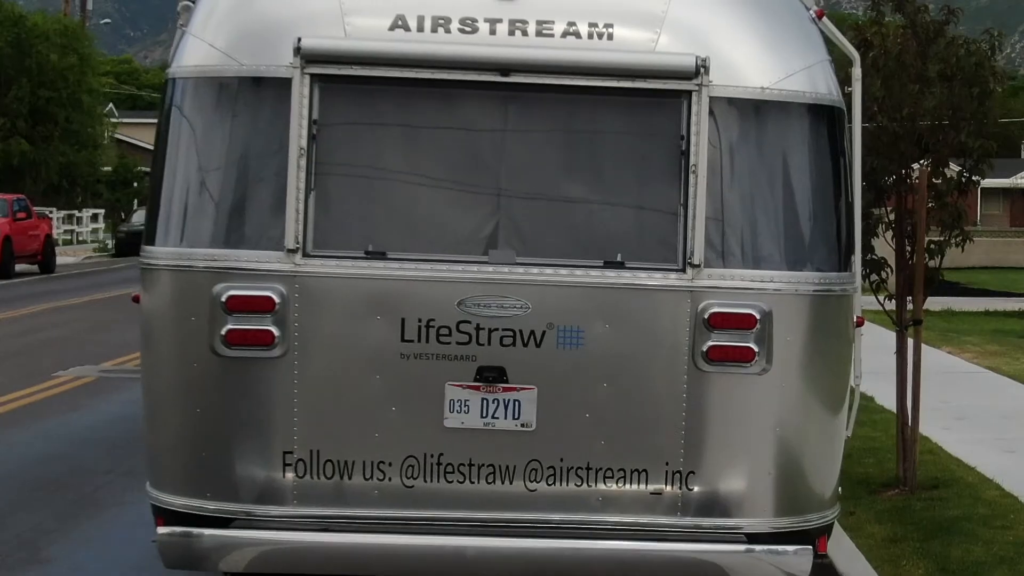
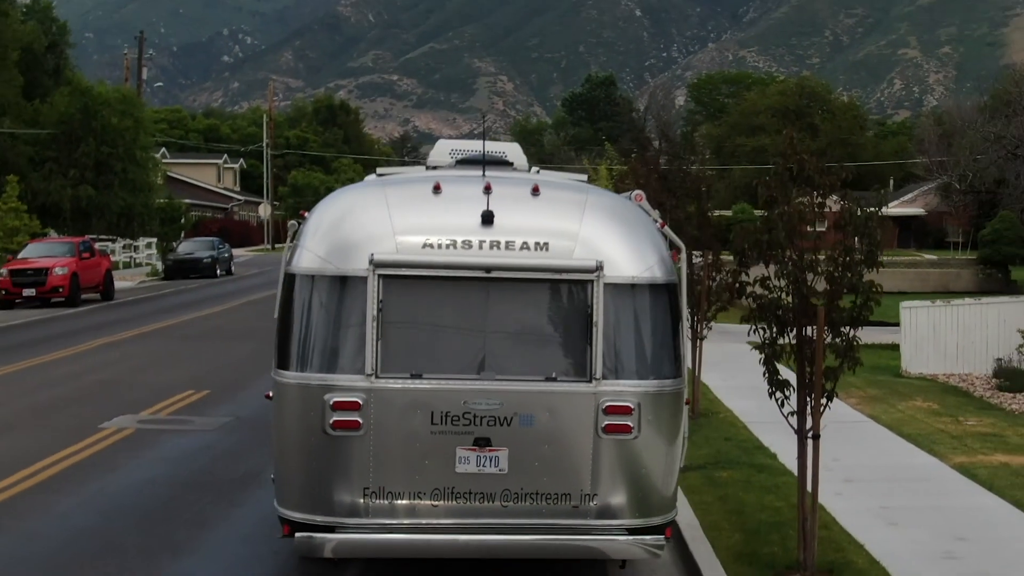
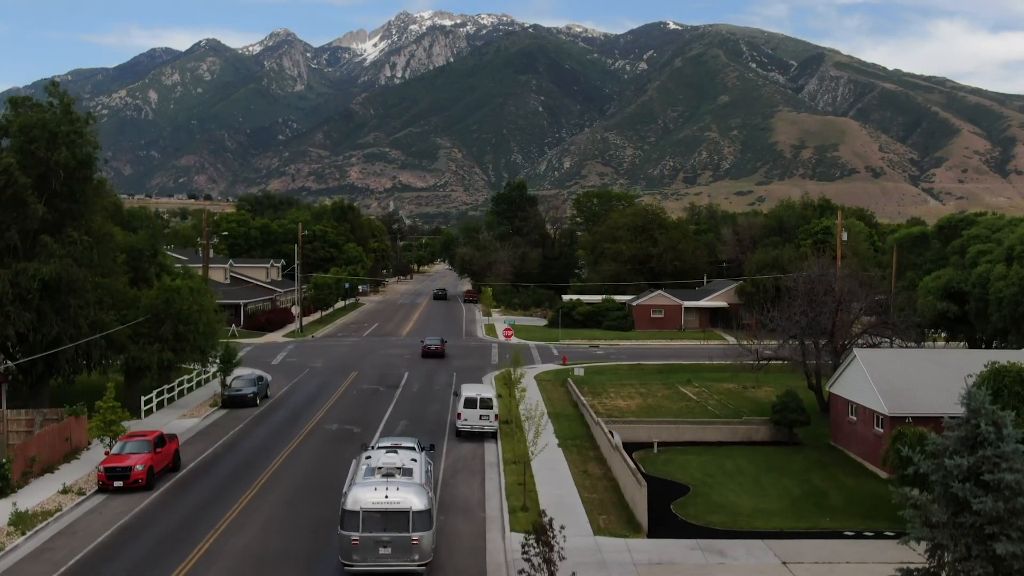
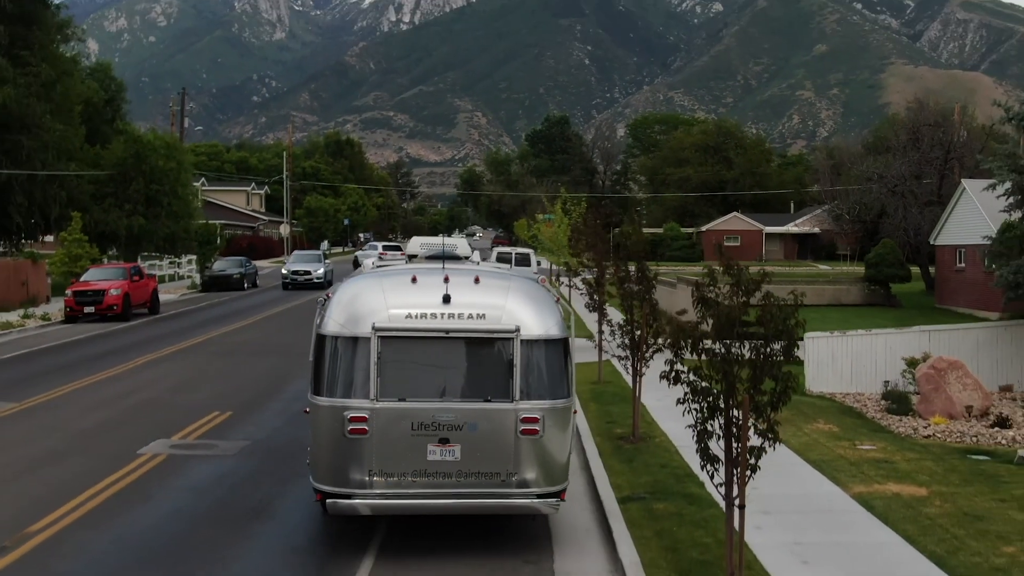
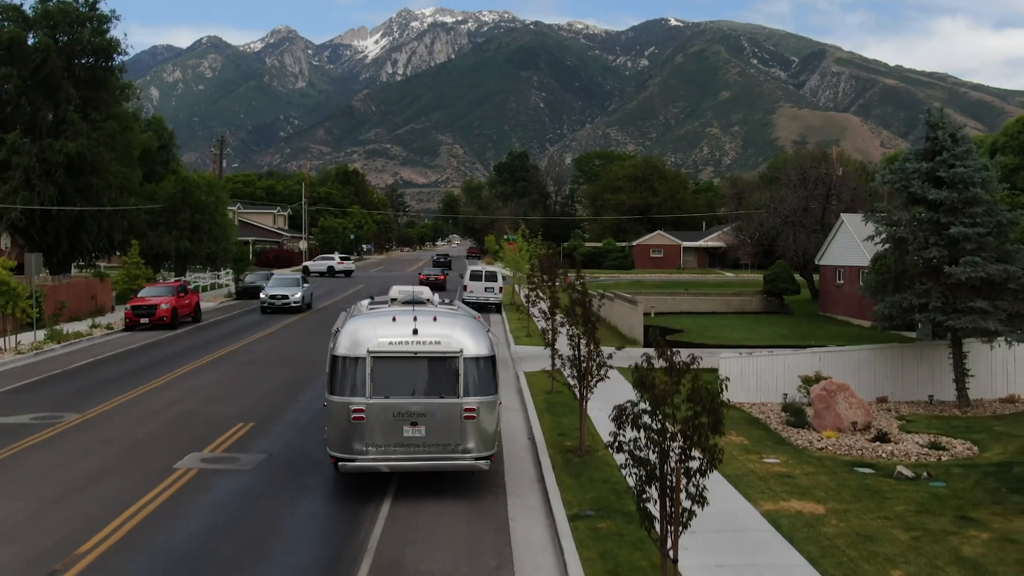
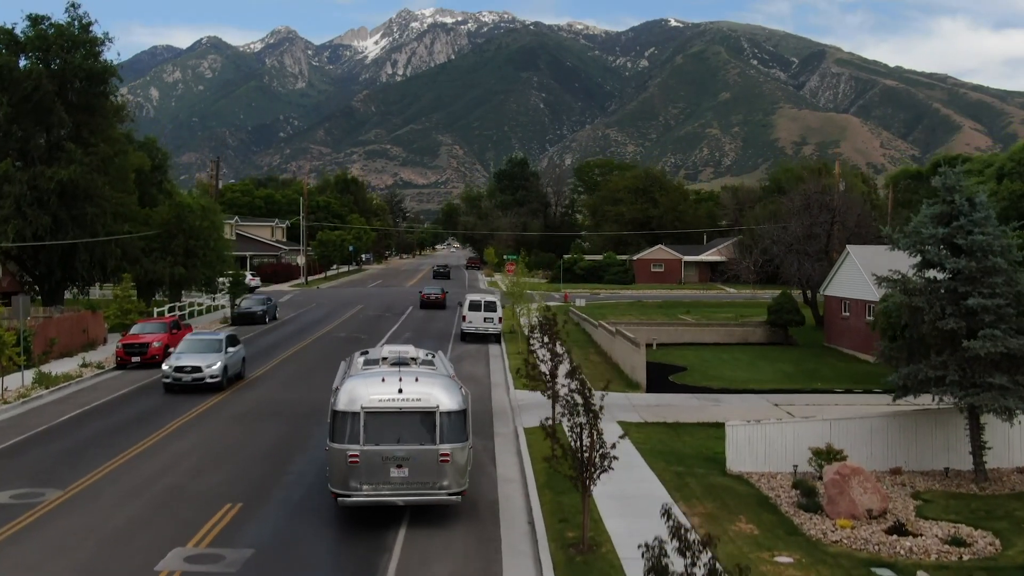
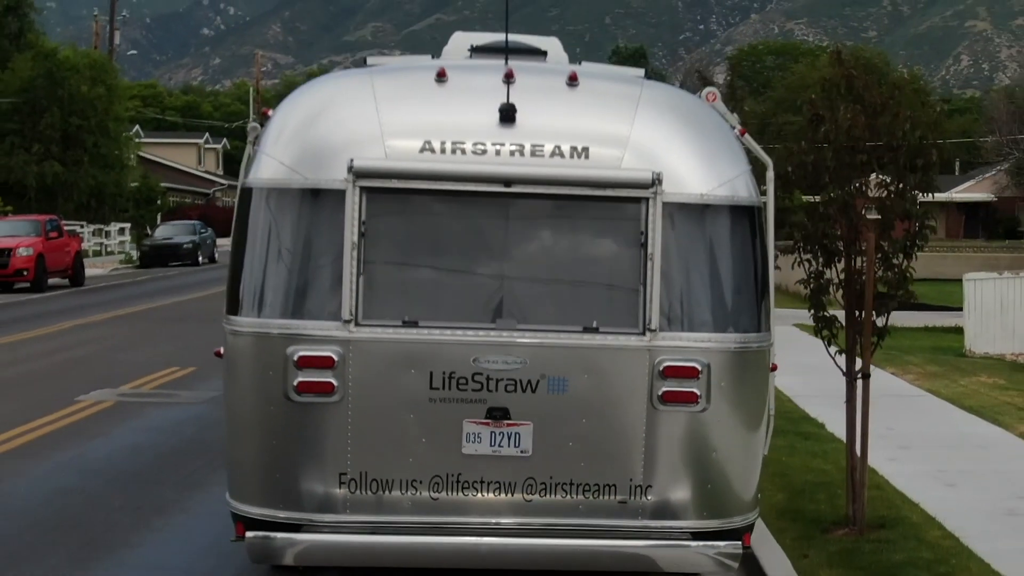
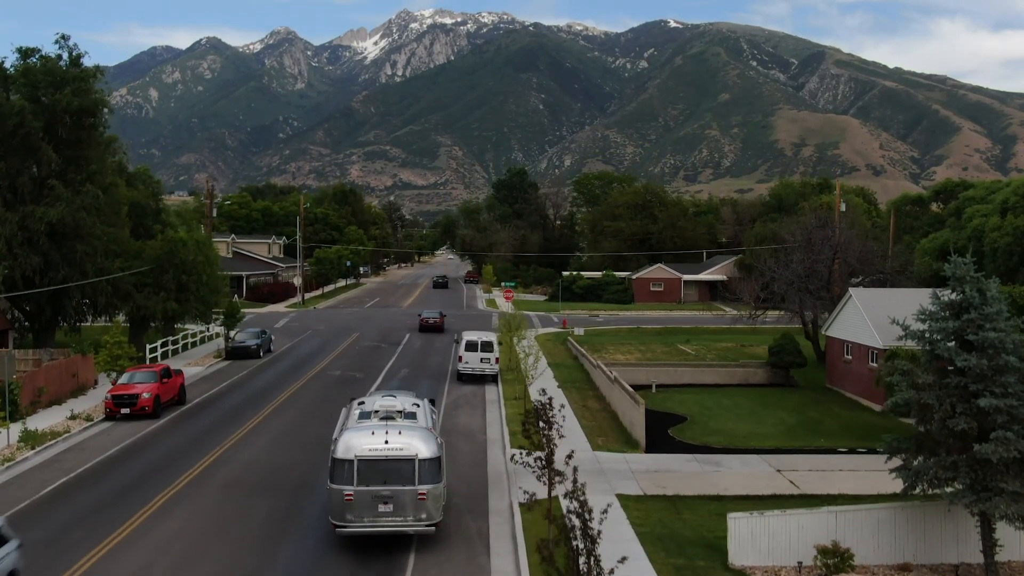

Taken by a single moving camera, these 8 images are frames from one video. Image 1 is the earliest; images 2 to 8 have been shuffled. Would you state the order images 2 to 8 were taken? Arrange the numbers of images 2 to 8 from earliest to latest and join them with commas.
7, 2, 4, 5, 6, 8, 3
